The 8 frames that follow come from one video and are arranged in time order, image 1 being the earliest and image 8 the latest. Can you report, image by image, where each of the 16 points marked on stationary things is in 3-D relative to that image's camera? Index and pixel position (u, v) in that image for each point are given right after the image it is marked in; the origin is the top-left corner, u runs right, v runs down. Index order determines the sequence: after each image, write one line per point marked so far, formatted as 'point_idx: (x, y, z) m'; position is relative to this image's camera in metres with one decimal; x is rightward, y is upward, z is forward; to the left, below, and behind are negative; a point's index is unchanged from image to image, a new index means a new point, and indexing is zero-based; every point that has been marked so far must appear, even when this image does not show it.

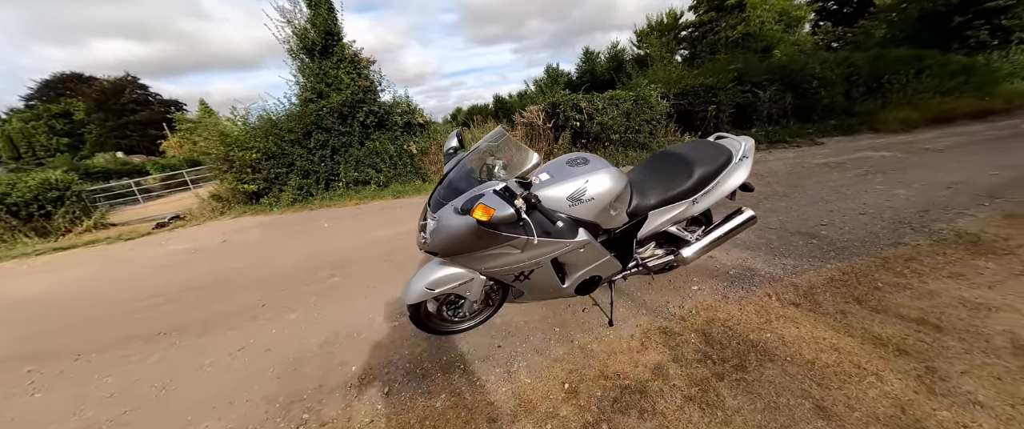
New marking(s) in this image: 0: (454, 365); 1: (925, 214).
0: (-0.4, -1.0, +1.9) m
1: (+4.8, 0.0, +3.4) m
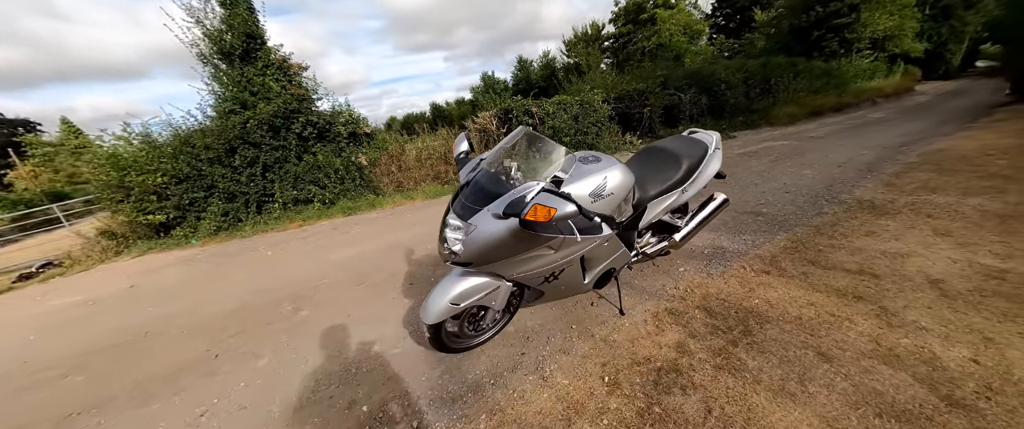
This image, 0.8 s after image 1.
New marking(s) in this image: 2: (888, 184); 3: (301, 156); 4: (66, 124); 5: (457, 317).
0: (-0.2, -1.1, +1.8) m
1: (+4.6, +0.4, +4.2) m
2: (+5.1, +0.4, +3.9) m
3: (-4.8, +1.3, +6.6) m
4: (-19.6, +4.0, +12.9) m
5: (-0.4, -0.7, +1.9) m
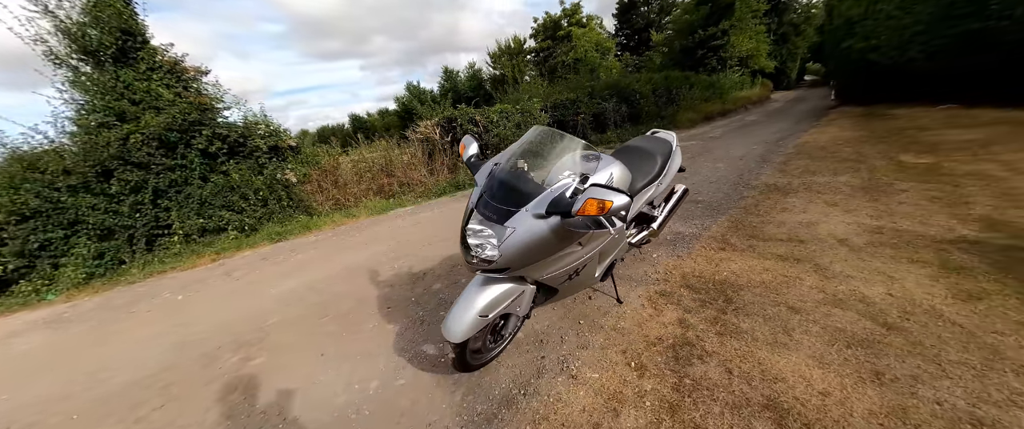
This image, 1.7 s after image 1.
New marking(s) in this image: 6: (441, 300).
0: (0.0, -1.1, +1.7) m
1: (+4.0, +0.7, +5.1) m
2: (+4.6, +0.7, +4.9) m
3: (-5.7, +0.7, +5.5) m
4: (-21.7, +1.9, +8.5) m
5: (-0.2, -0.7, +1.8) m
6: (-0.7, -0.8, +2.9) m
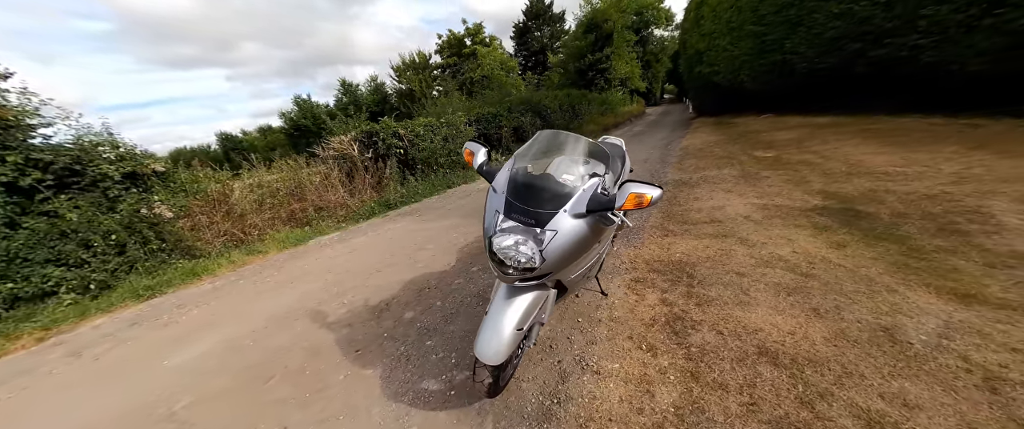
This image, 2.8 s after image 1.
0: (+0.2, -1.1, +1.7) m
1: (+3.0, +0.8, +6.0) m
2: (+3.5, +1.0, +6.1) m
3: (-6.5, -0.1, +3.8) m
4: (-22.7, -0.7, +2.4) m
5: (-0.1, -0.8, +1.7) m
6: (-0.8, -1.0, +2.6) m
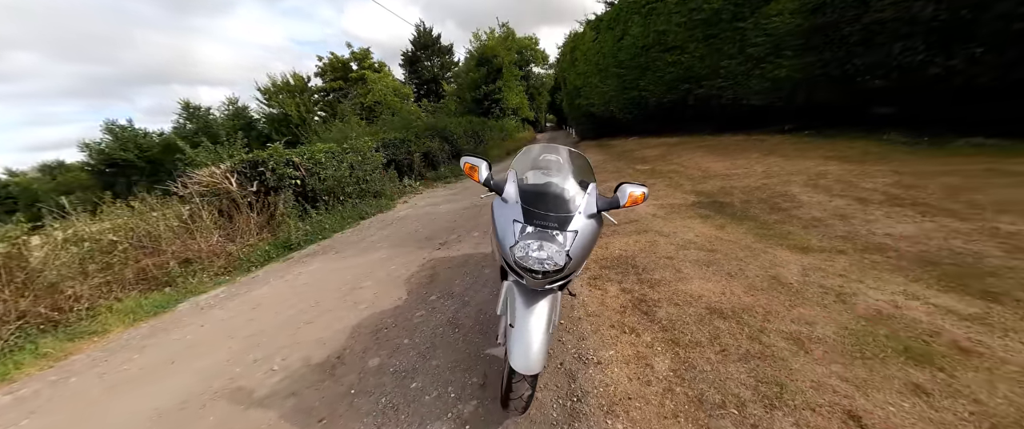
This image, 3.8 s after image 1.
0: (+0.3, -1.1, +1.7) m
1: (+1.4, +0.6, +6.9) m
2: (+1.9, +0.8, +7.1) m
3: (-6.7, -1.0, +1.7) m
4: (-21.5, -2.9, -4.8) m
5: (0.0, -0.8, +1.7) m
6: (-0.9, -1.2, +2.3) m
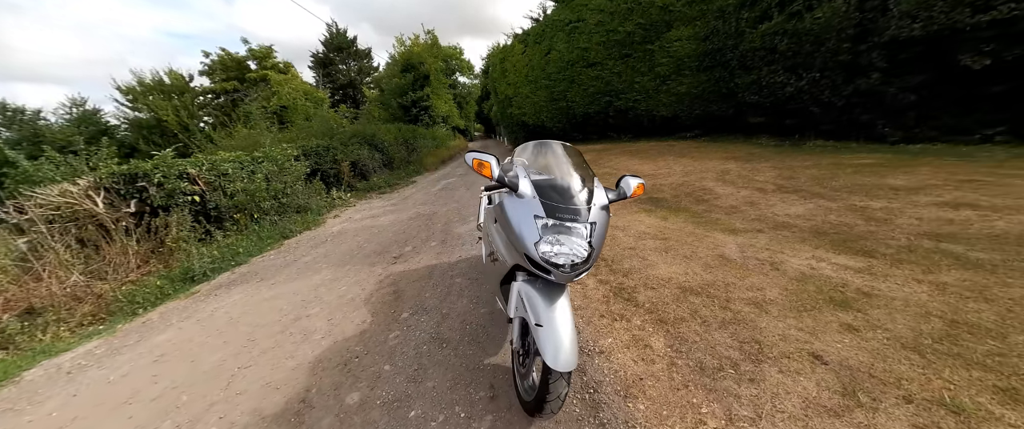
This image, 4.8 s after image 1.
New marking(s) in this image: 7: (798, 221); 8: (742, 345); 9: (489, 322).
0: (+0.5, -1.1, +1.7) m
1: (+0.2, +0.5, +7.0) m
2: (+0.6, +0.7, +7.3) m
3: (-6.4, -1.3, +0.1) m
4: (-19.3, -4.0, -9.6) m
5: (+0.2, -0.8, +1.6) m
6: (-0.9, -1.3, +2.0) m
7: (+3.5, -0.1, +3.5) m
8: (+1.5, -0.8, +1.9) m
9: (-0.2, -1.0, +2.6) m
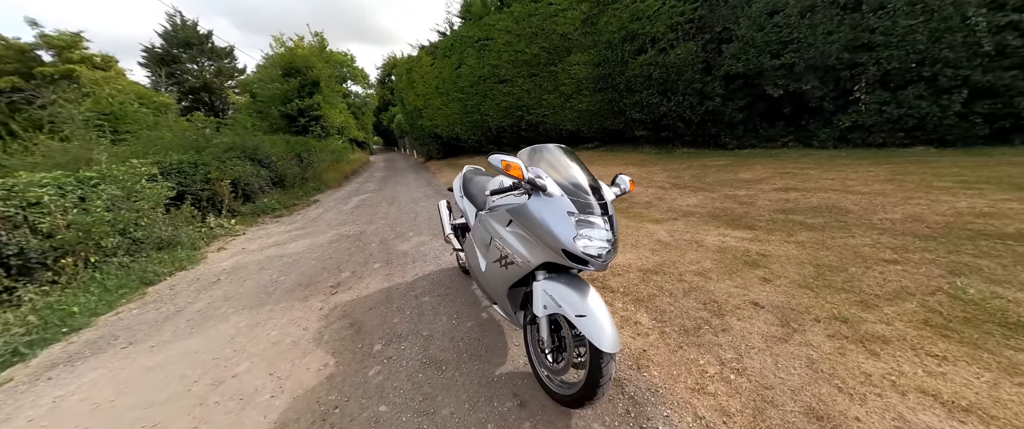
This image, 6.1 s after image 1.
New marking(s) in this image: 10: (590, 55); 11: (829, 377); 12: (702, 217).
0: (+0.6, -1.1, +1.9) m
1: (-1.3, +0.2, +6.9) m
2: (-1.0, +0.5, +7.3) m
3: (-5.4, -1.7, -1.7) m
4: (-14.6, -4.8, -14.8) m
5: (+0.3, -0.8, +1.7) m
6: (-0.7, -1.4, +1.7) m
7: (+2.9, +0.1, +4.5) m
8: (+1.6, -0.7, +2.3) m
9: (-0.3, -1.1, +2.6) m
10: (+3.1, +6.3, +11.4) m
11: (+1.8, -0.9, +1.6) m
12: (+2.7, 0.0, +4.2) m
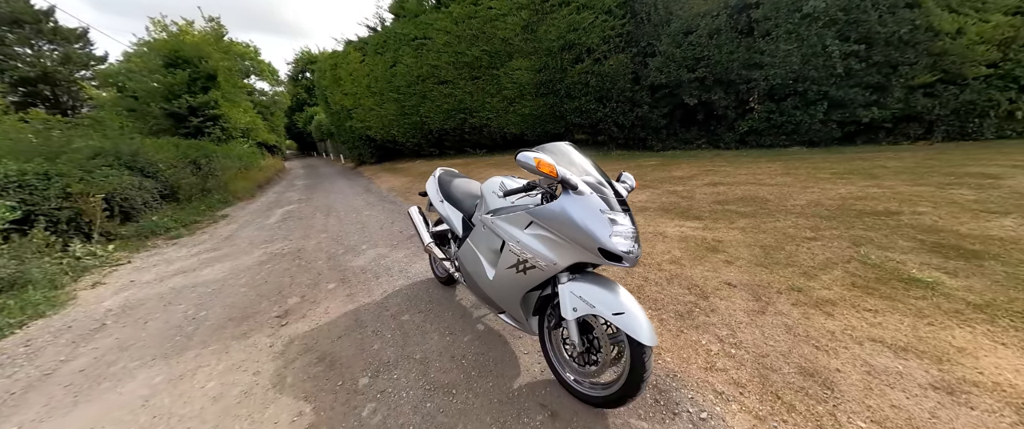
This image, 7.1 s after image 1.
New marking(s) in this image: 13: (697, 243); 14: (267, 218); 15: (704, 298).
0: (+0.8, -1.1, +1.9) m
1: (-2.2, +0.1, +6.5) m
2: (-2.0, +0.3, +6.9) m
3: (-4.3, -2.0, -2.8) m
4: (-10.5, -5.4, -17.5) m
5: (+0.5, -0.8, +1.7) m
6: (-0.5, -1.4, +1.5) m
7: (+2.4, +0.2, +5.0) m
8: (+1.6, -0.7, +2.6) m
9: (-0.2, -1.1, +2.4) m
10: (+0.8, +6.3, +11.8) m
11: (+1.9, -0.8, +1.9) m
12: (+2.3, +0.1, +4.6) m
13: (+2.1, -0.3, +3.4) m
14: (-7.5, 0.0, +9.0) m
15: (+1.6, -0.7, +2.4) m
